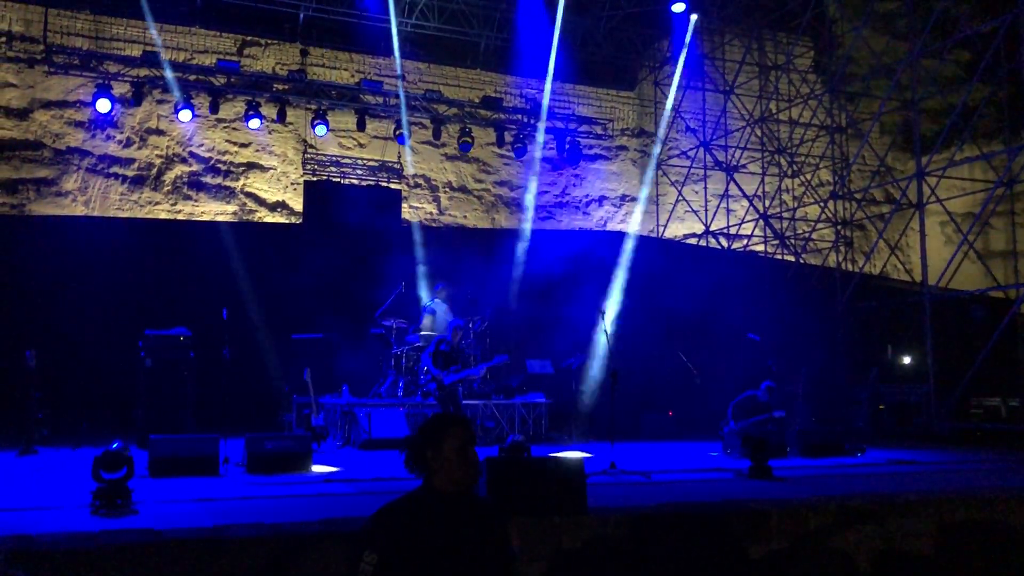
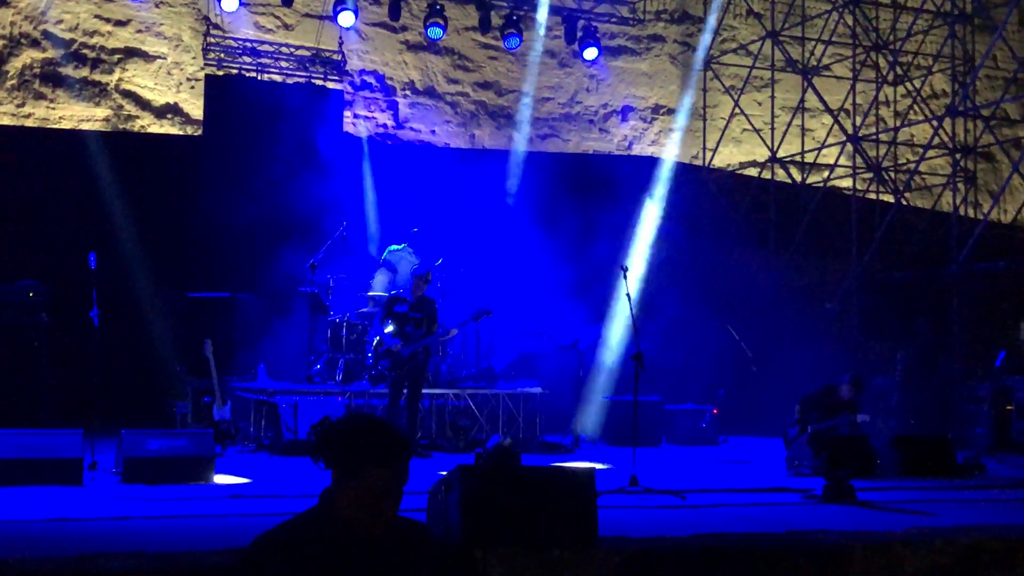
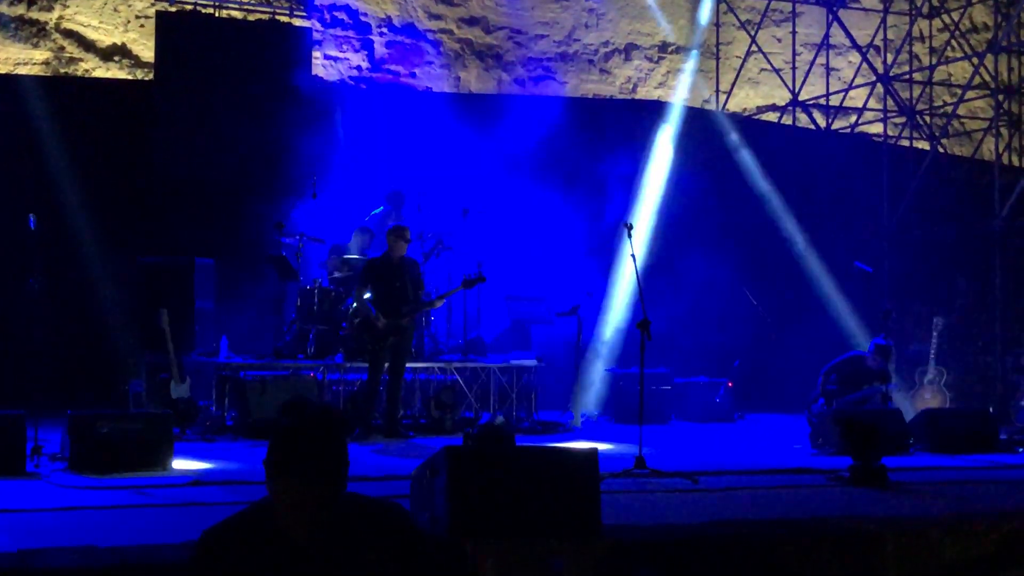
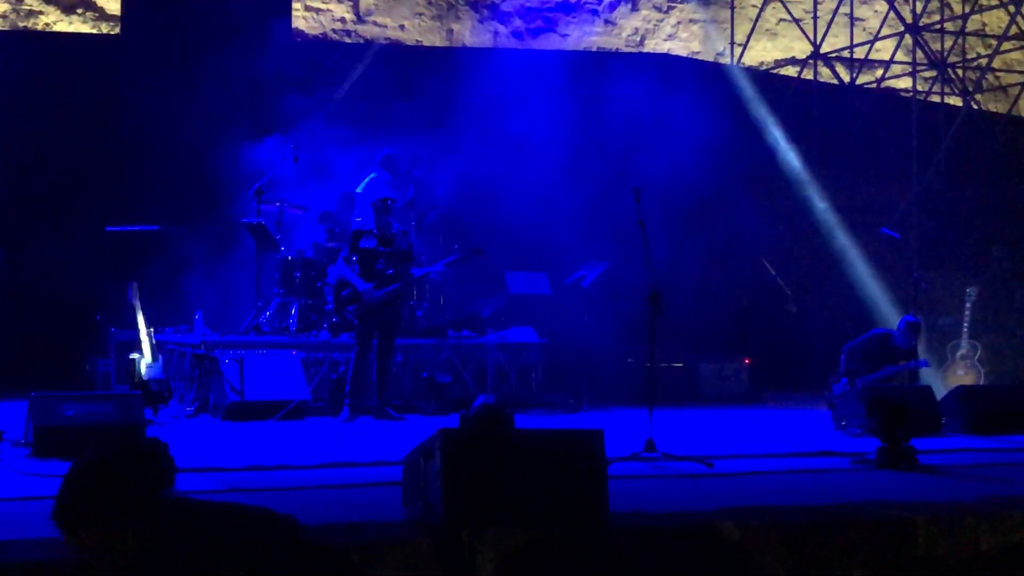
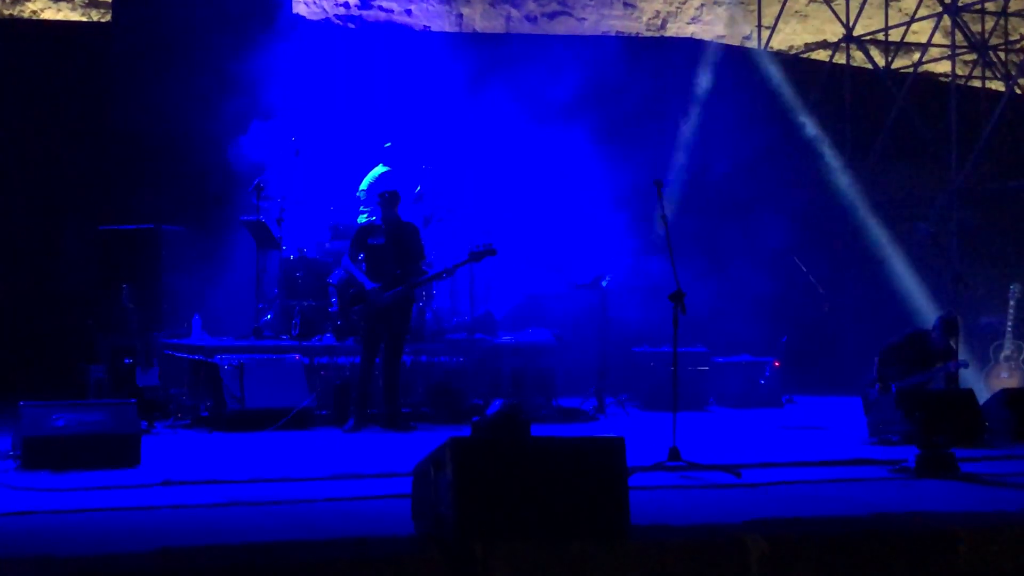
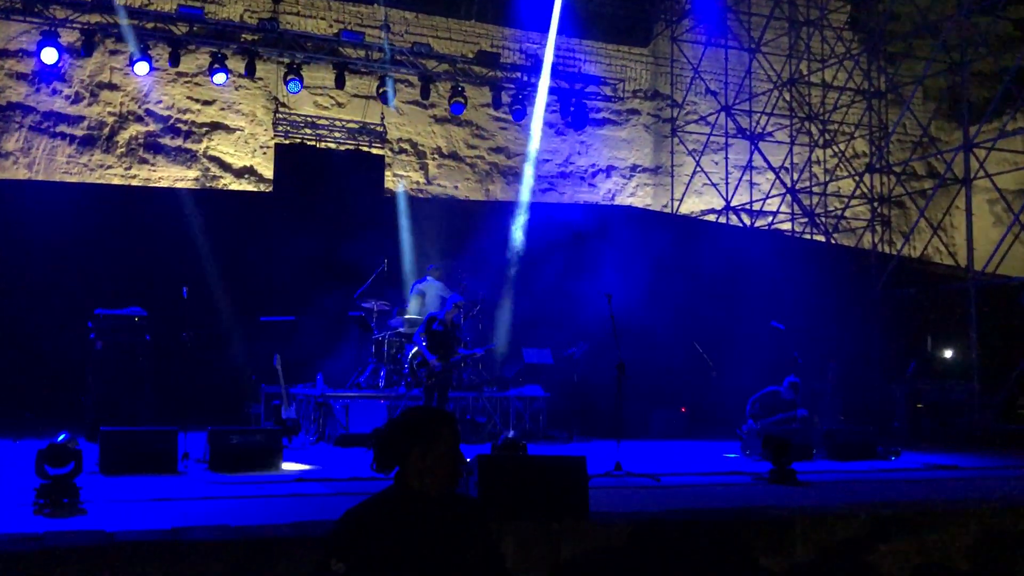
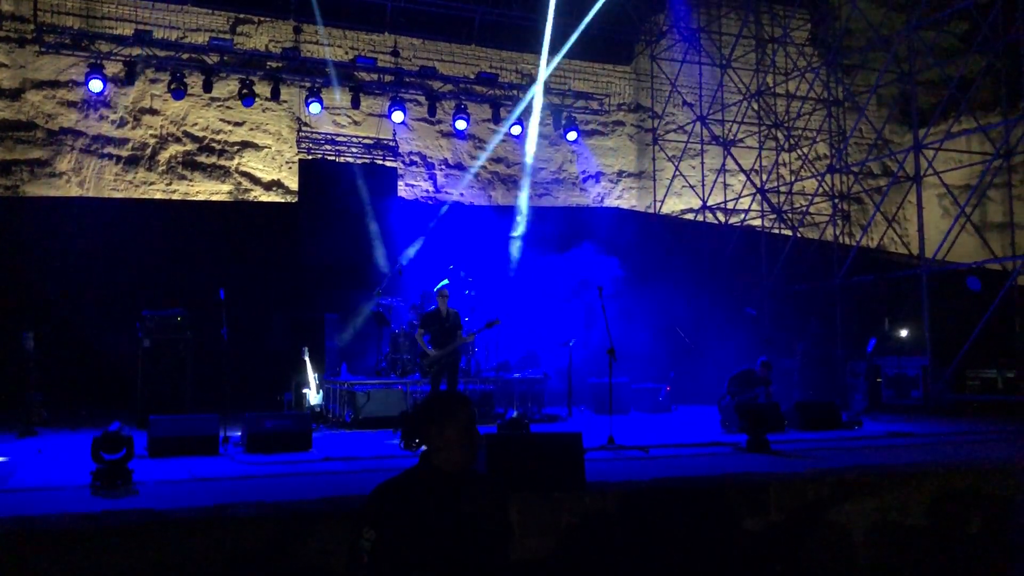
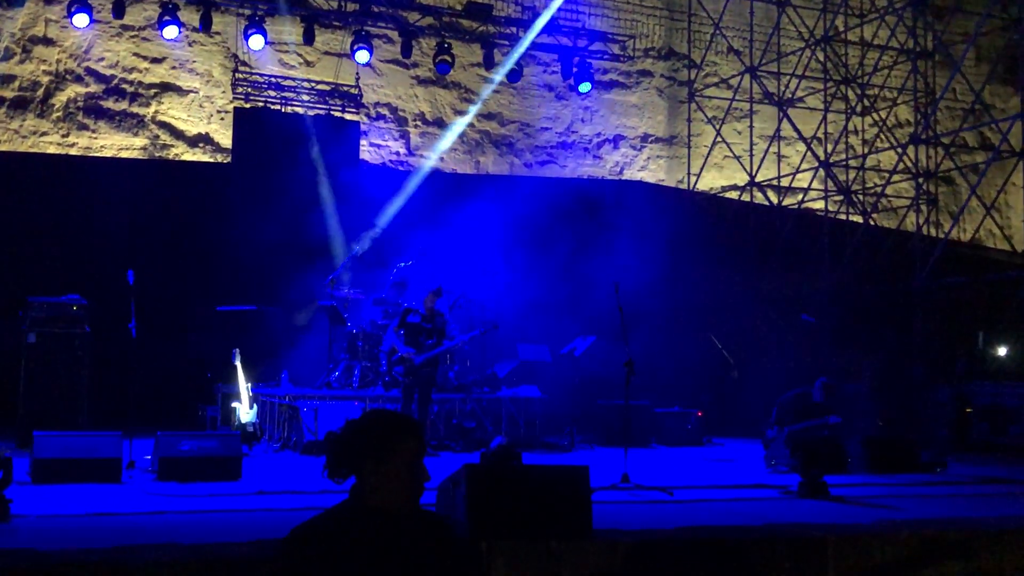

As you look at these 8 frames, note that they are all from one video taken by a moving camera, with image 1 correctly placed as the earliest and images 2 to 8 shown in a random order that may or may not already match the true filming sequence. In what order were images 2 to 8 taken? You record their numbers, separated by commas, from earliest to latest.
7, 6, 8, 2, 3, 4, 5
